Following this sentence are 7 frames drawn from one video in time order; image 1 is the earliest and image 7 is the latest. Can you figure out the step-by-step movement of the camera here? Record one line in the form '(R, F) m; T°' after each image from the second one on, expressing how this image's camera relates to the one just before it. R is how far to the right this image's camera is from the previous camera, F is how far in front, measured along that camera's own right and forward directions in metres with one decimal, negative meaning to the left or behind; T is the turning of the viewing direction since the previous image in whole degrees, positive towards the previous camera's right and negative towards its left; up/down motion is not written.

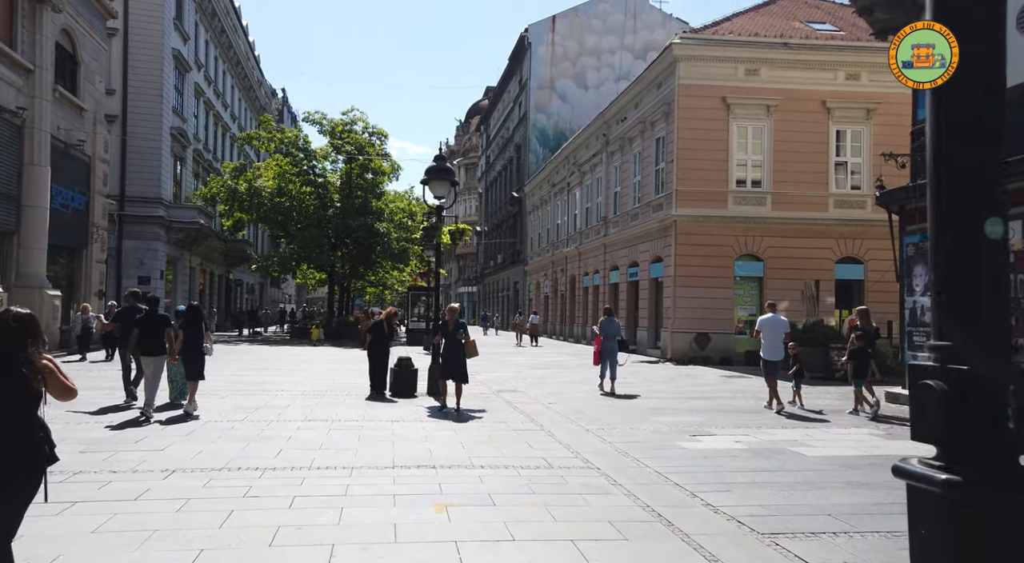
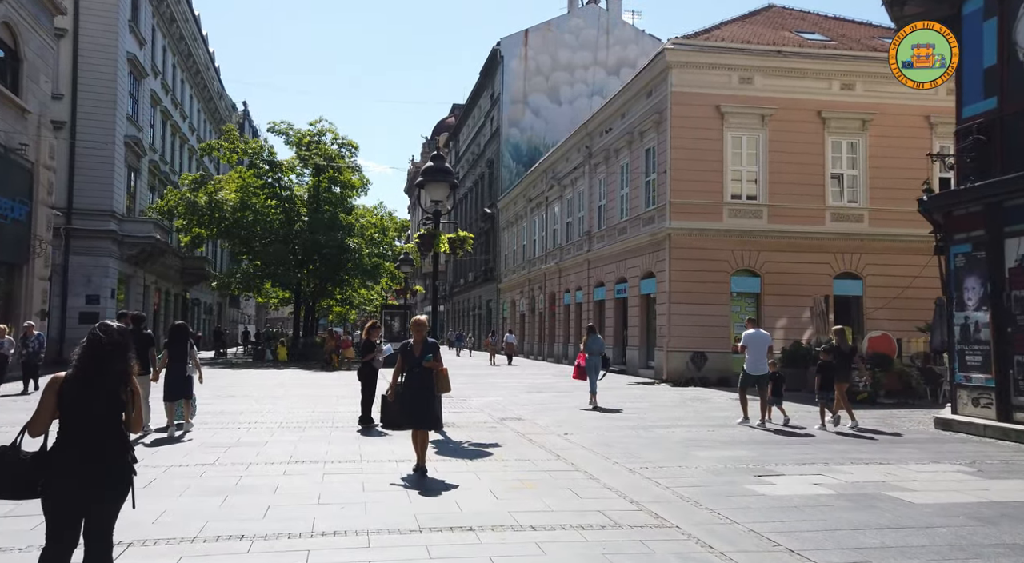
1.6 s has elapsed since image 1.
(-0.8, +1.8) m; +3°
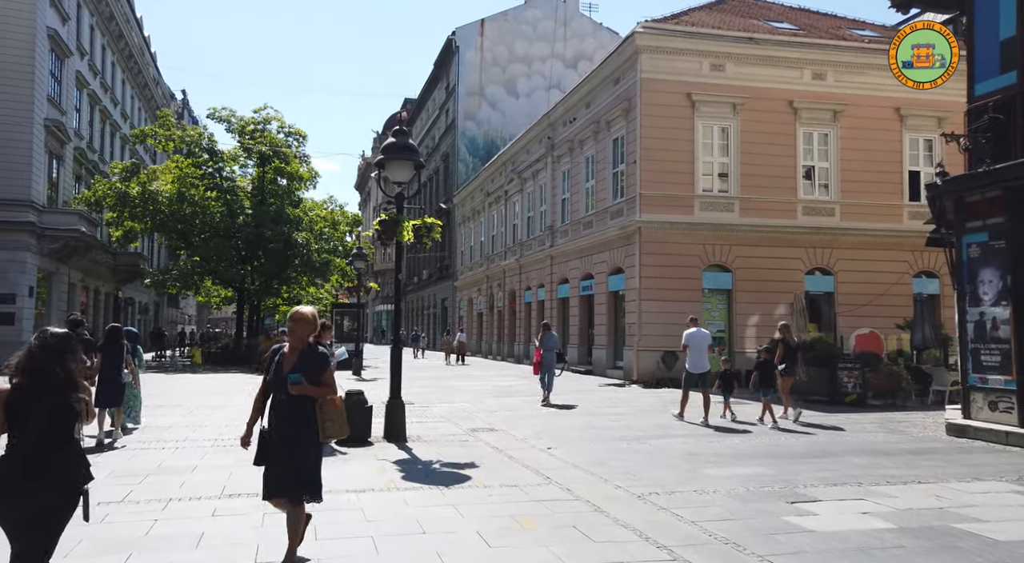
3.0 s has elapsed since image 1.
(-0.3, +1.6) m; +4°
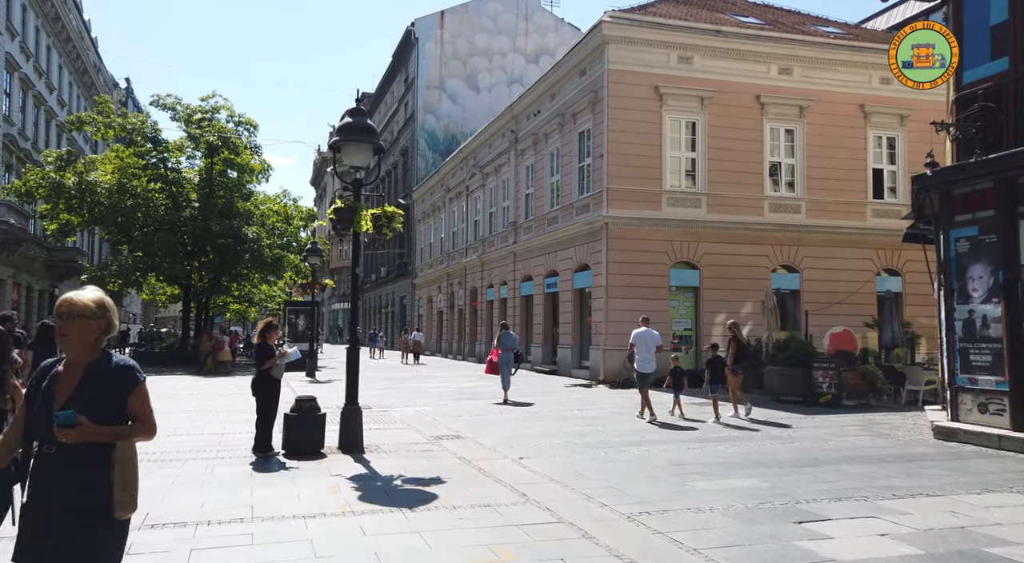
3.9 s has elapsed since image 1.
(-0.1, +0.9) m; +3°
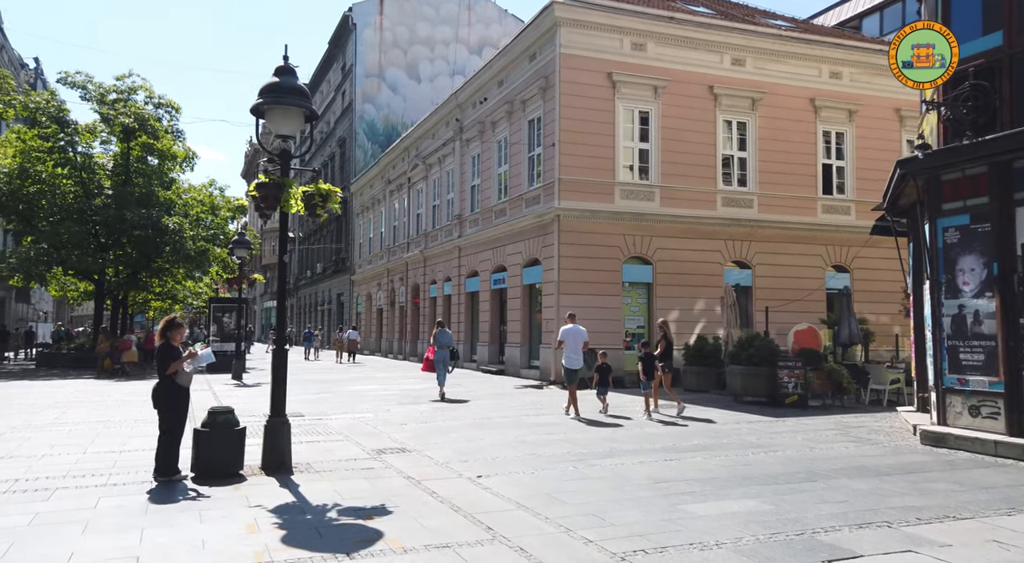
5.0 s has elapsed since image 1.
(-0.2, +1.3) m; +4°
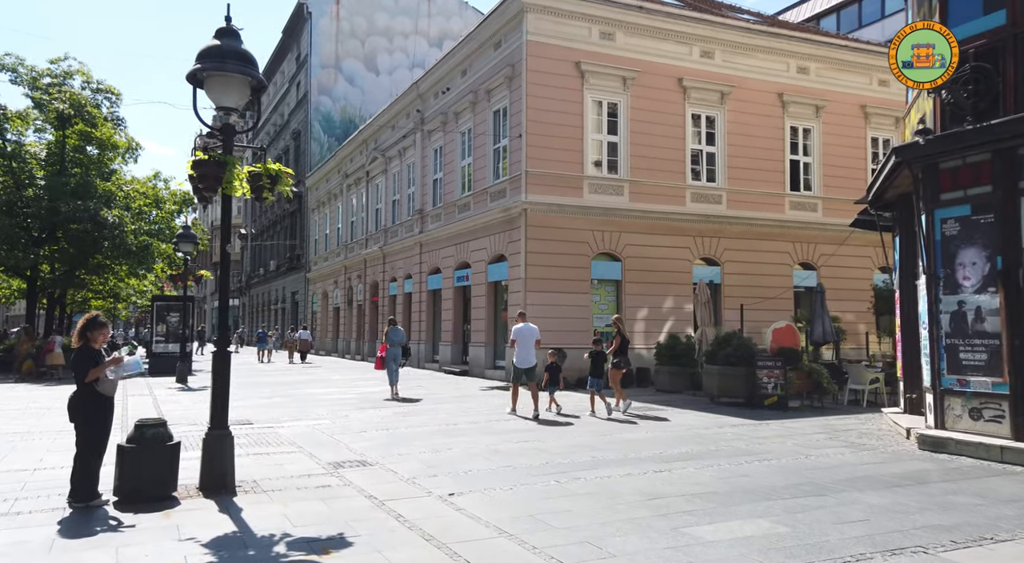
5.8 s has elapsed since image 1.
(-0.2, +0.9) m; +3°
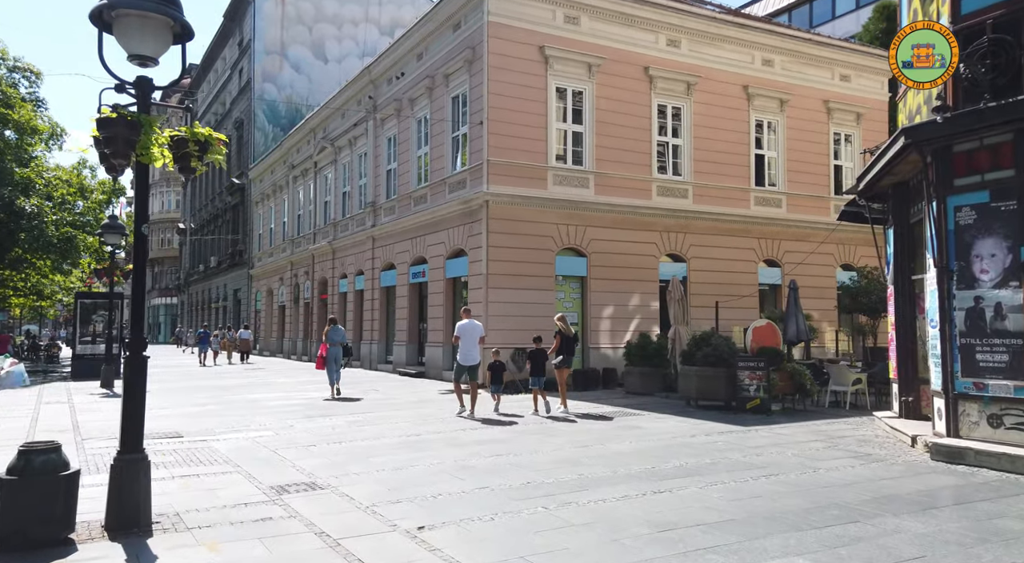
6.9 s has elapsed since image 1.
(-0.2, +1.2) m; +4°
